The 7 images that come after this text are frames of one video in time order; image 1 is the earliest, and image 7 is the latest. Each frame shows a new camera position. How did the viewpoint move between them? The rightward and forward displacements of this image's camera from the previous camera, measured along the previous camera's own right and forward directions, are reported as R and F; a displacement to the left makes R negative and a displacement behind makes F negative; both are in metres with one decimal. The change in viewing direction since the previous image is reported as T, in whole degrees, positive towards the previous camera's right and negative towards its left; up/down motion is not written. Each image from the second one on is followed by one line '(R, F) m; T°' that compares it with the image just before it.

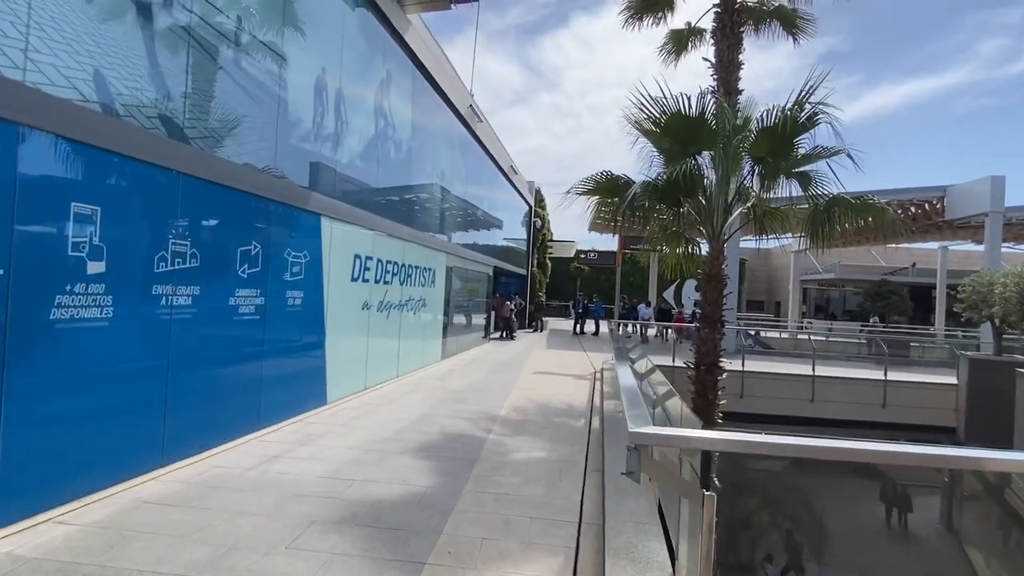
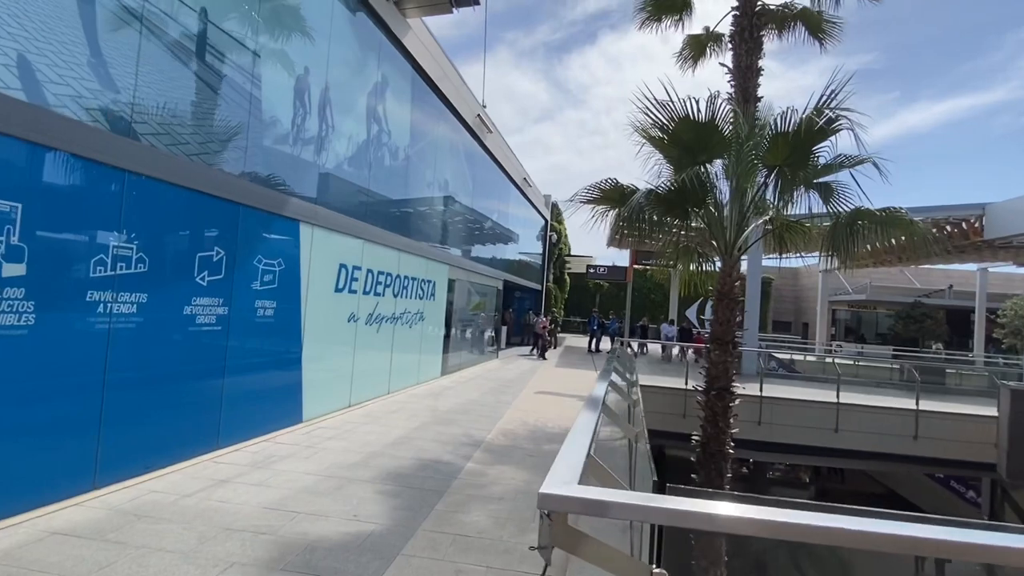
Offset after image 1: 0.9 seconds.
(+0.4, +0.5) m; -3°
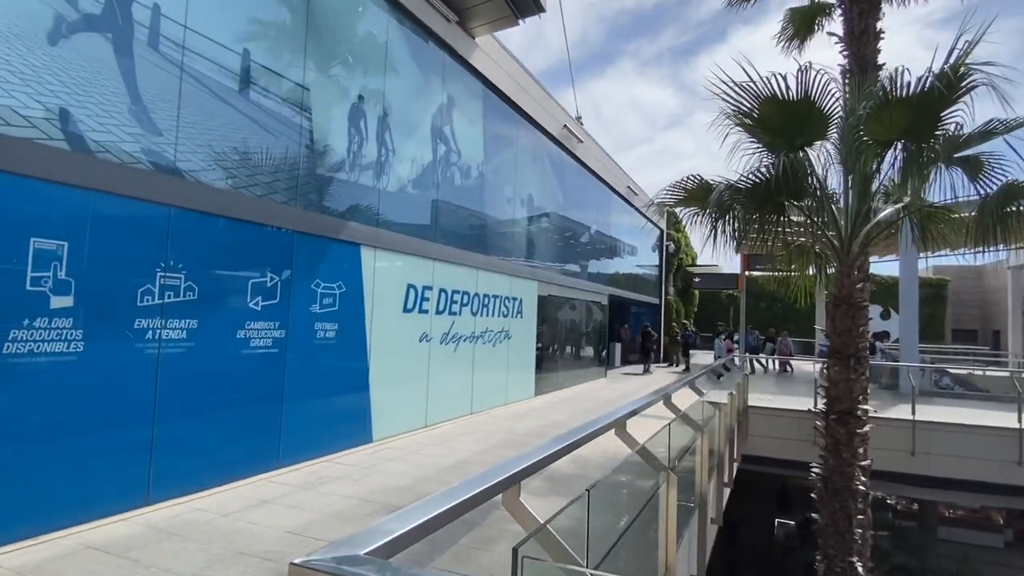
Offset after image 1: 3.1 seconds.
(+0.8, +0.5) m; -14°
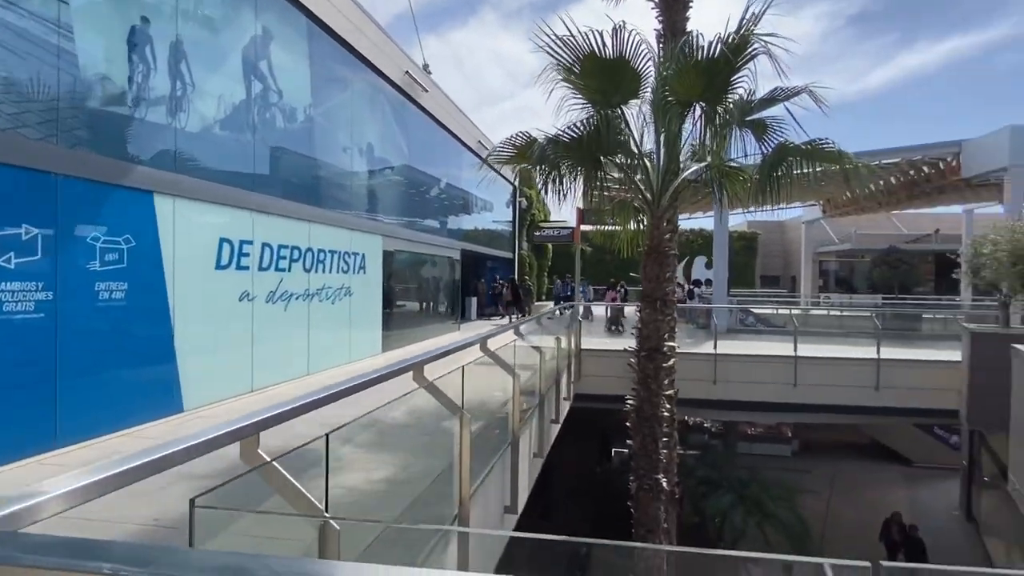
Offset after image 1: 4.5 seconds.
(+0.4, 0.0) m; +14°
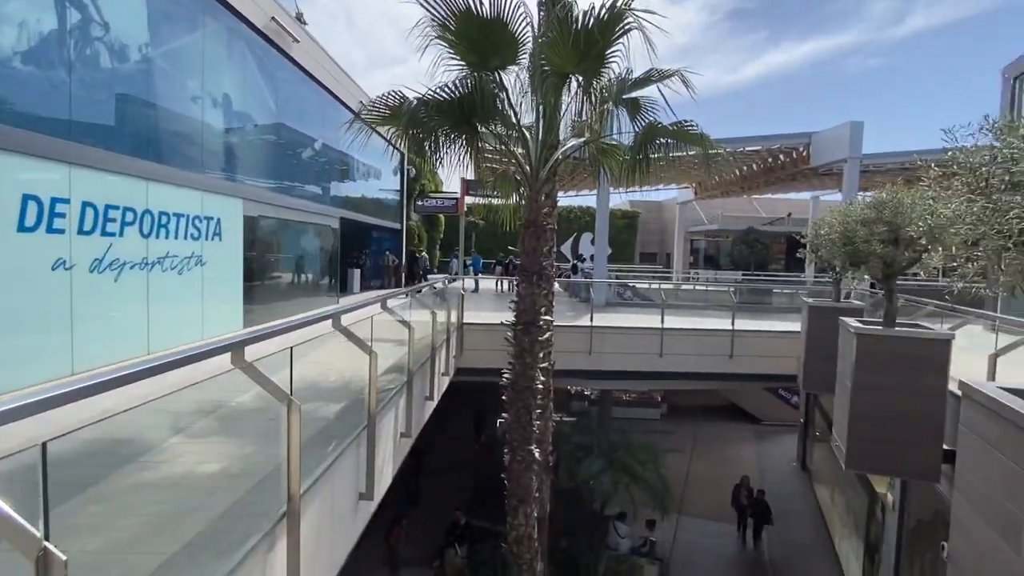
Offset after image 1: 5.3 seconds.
(+0.3, +0.2) m; +11°
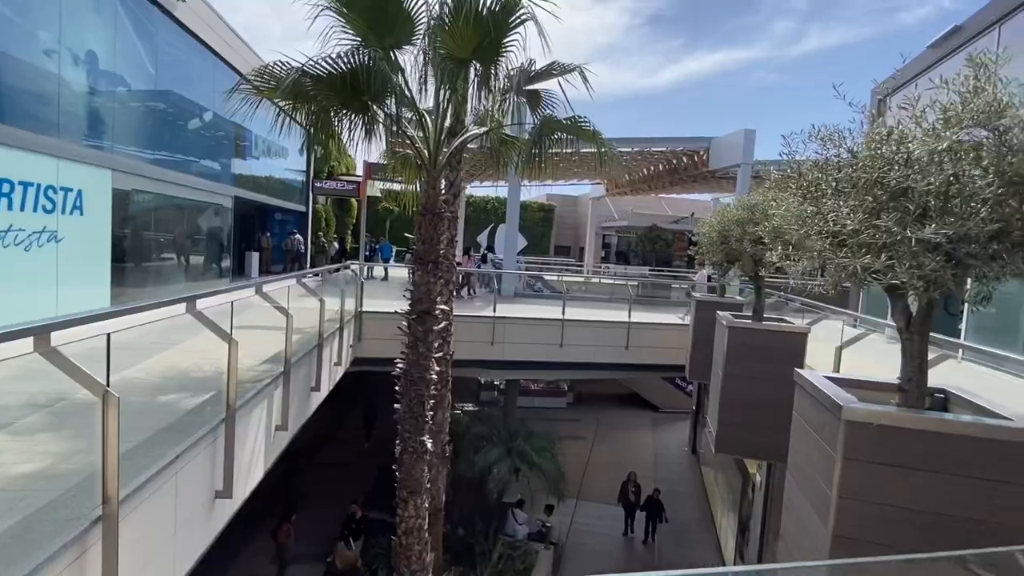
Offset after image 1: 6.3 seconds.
(+0.3, +0.1) m; +9°
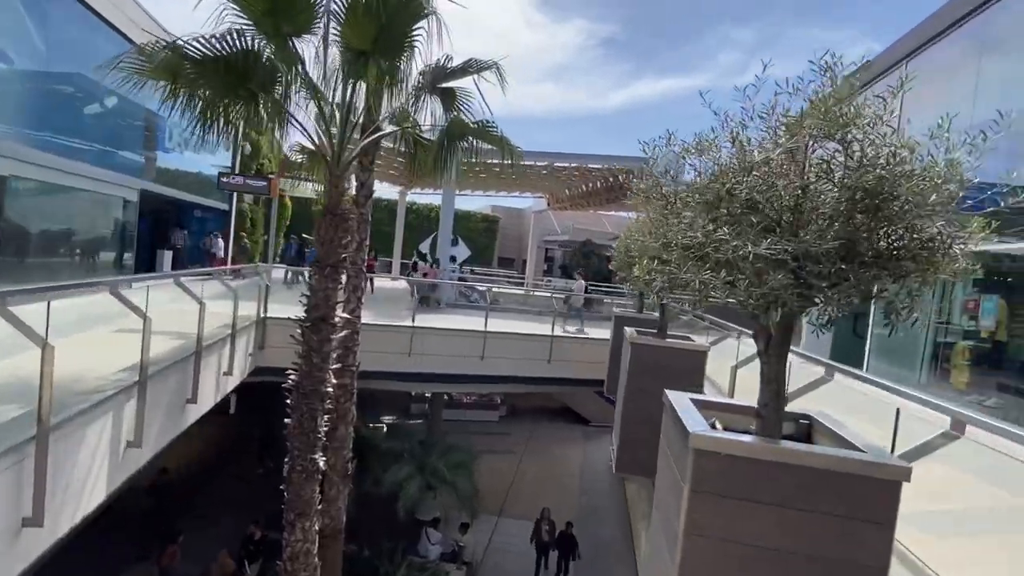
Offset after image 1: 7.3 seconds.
(+0.5, +0.3) m; +5°
